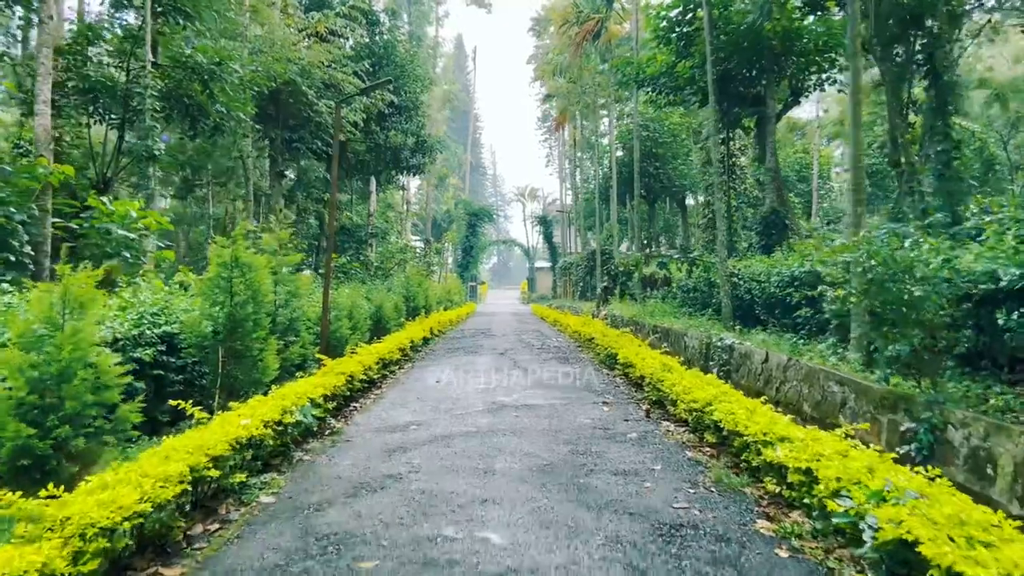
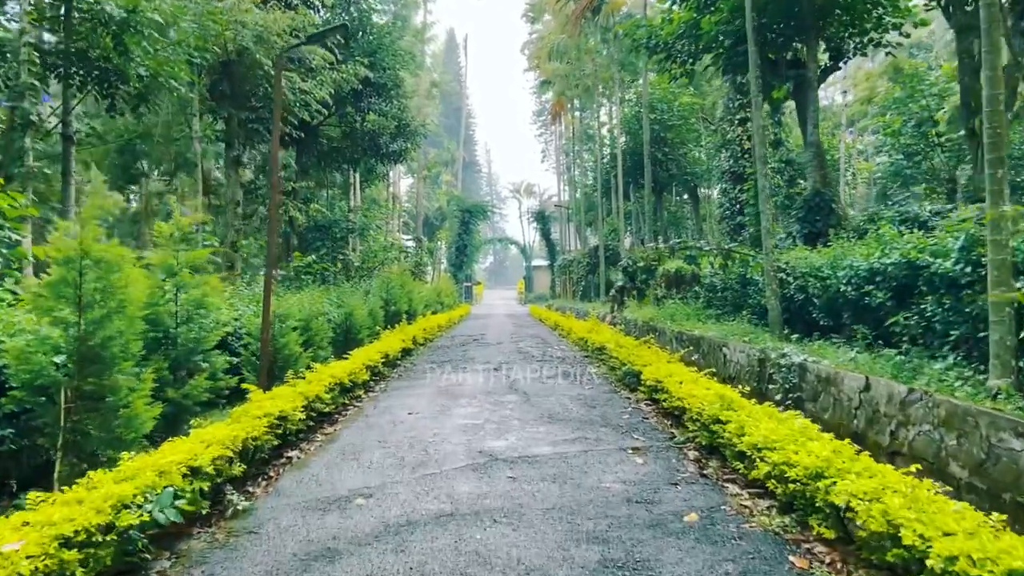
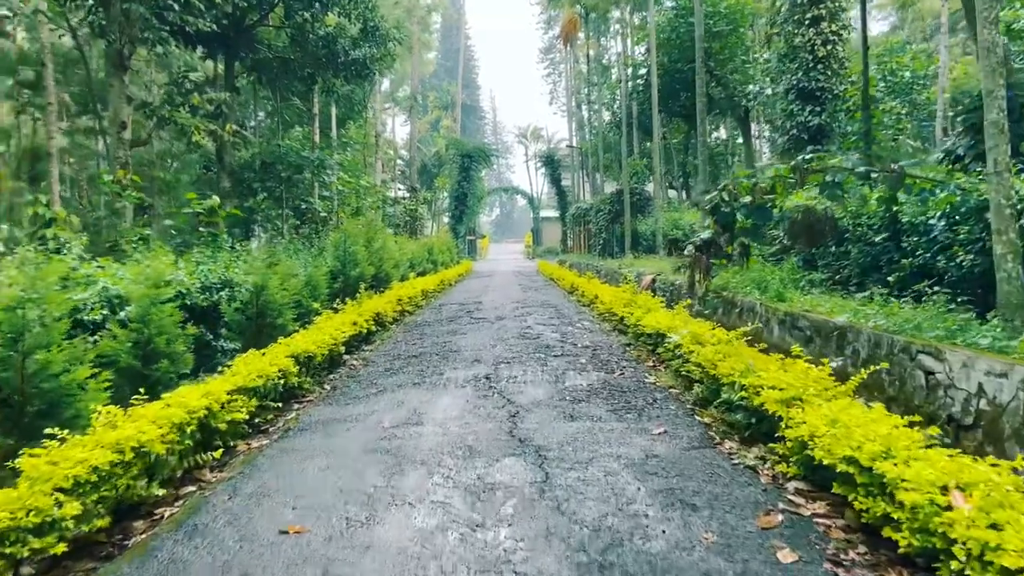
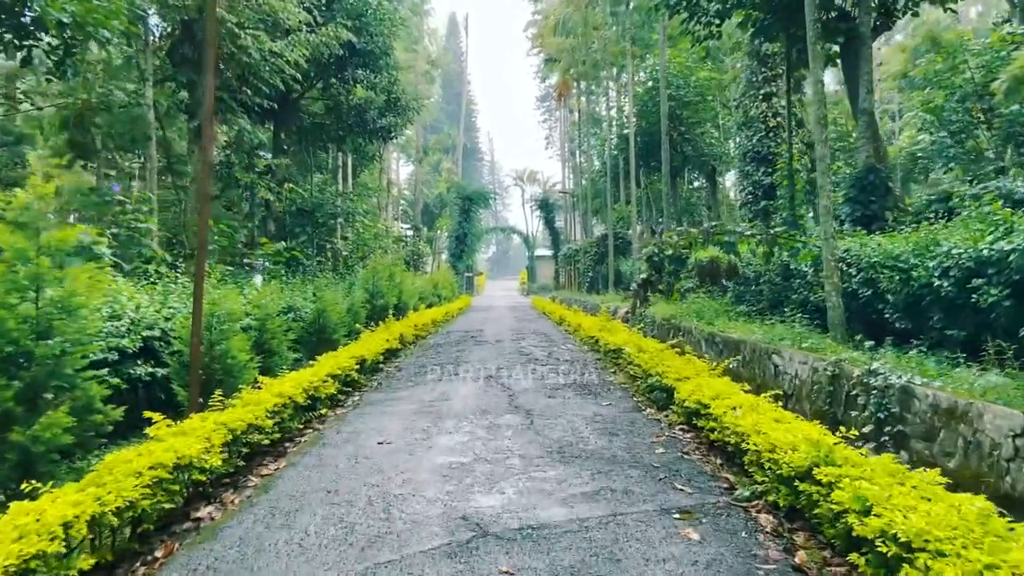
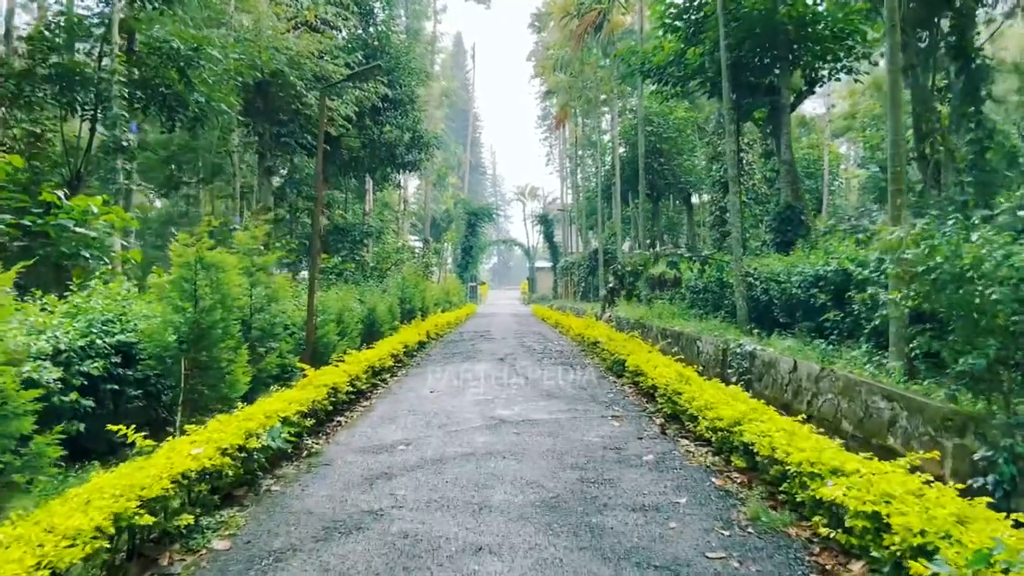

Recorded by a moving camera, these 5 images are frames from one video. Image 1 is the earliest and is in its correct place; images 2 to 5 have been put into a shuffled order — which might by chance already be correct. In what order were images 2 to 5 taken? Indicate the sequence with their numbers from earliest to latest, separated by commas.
5, 2, 4, 3
